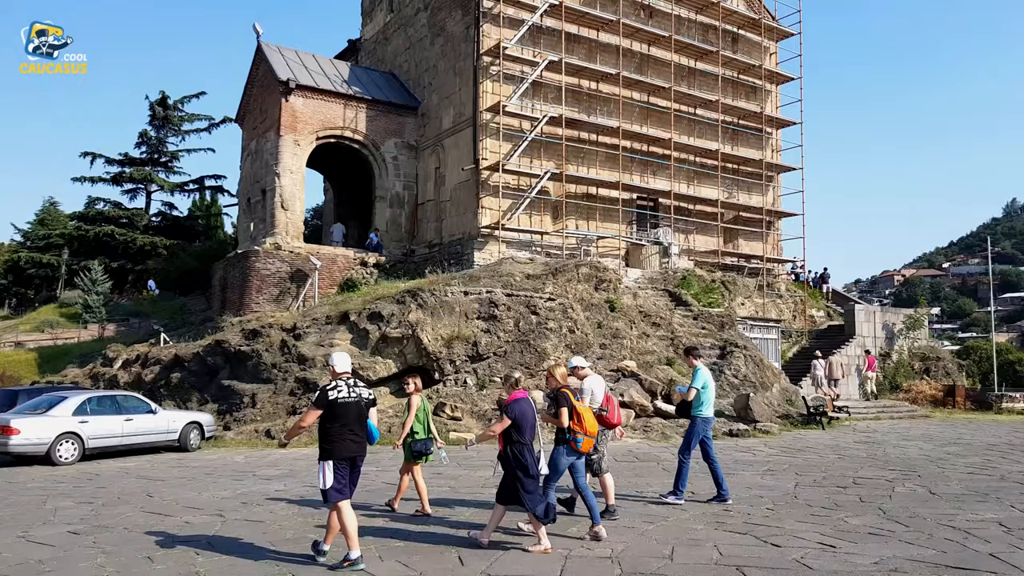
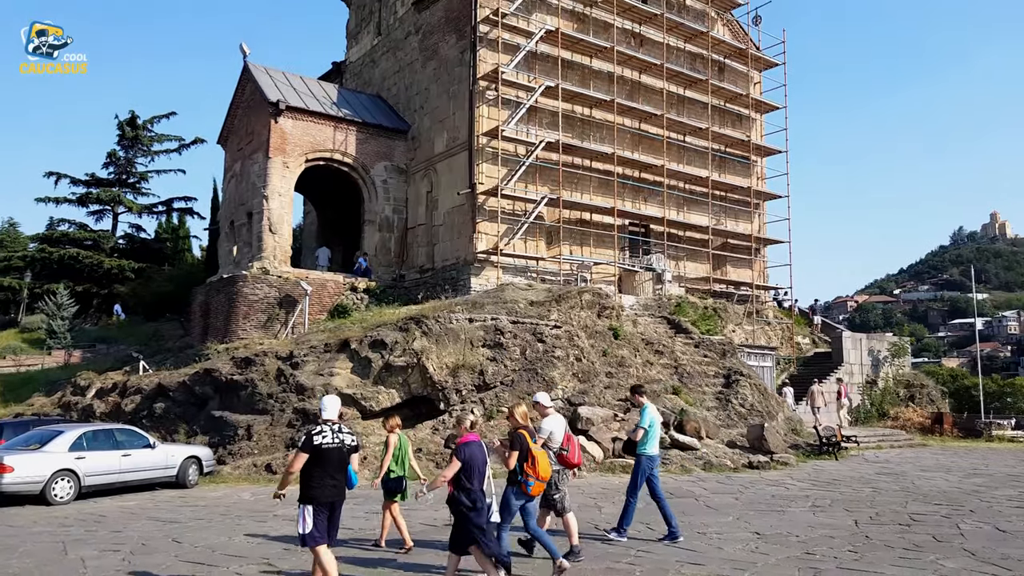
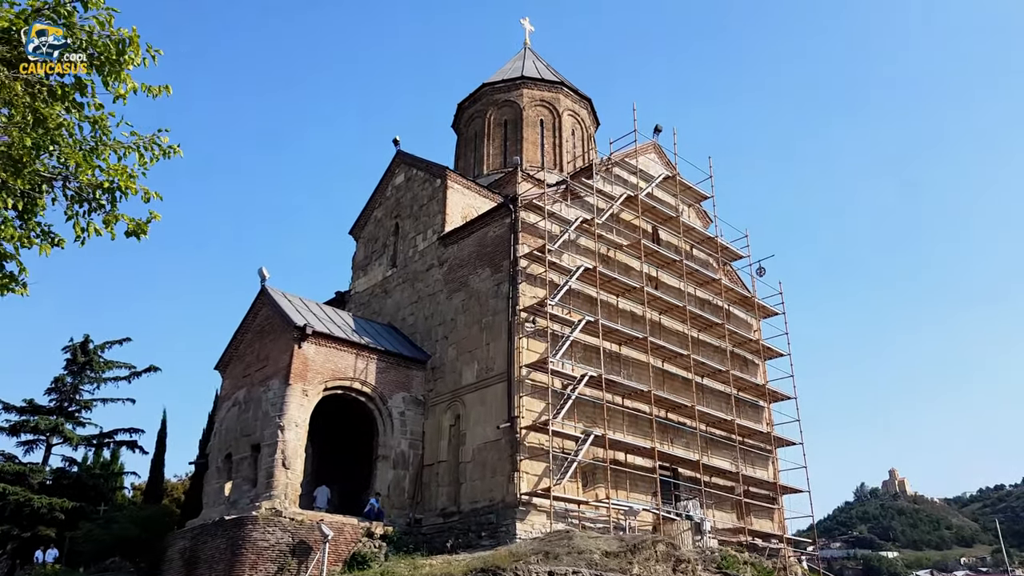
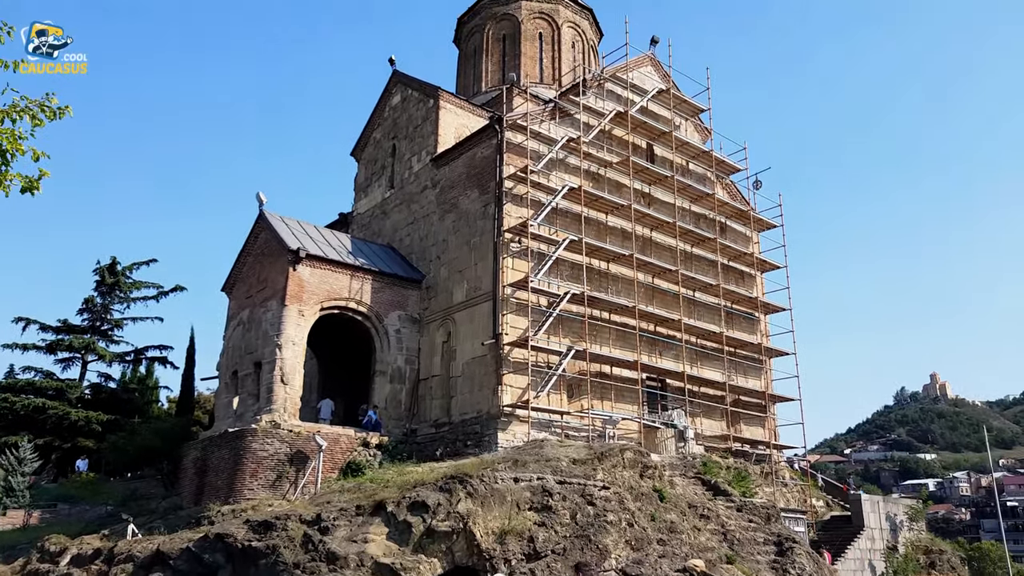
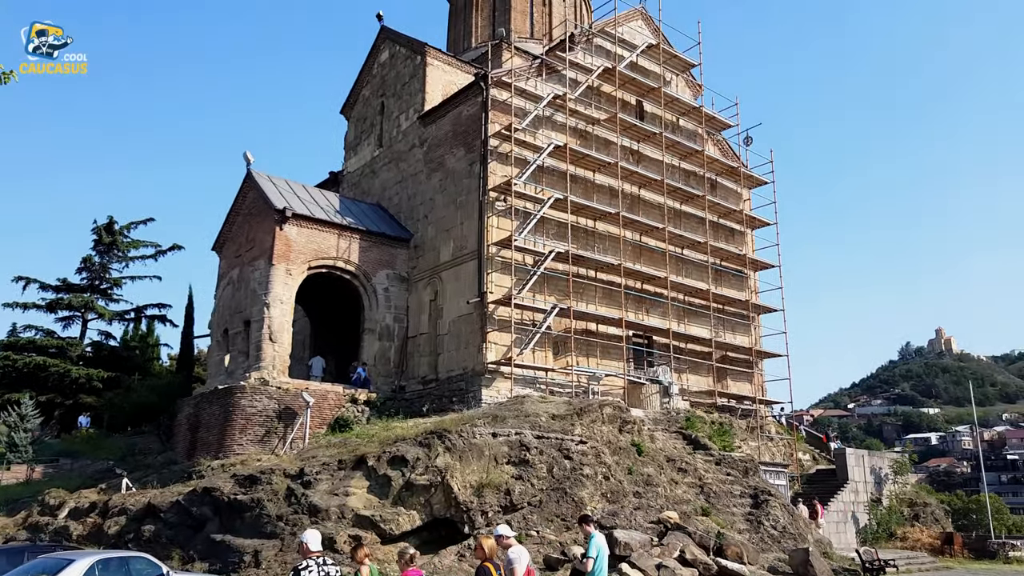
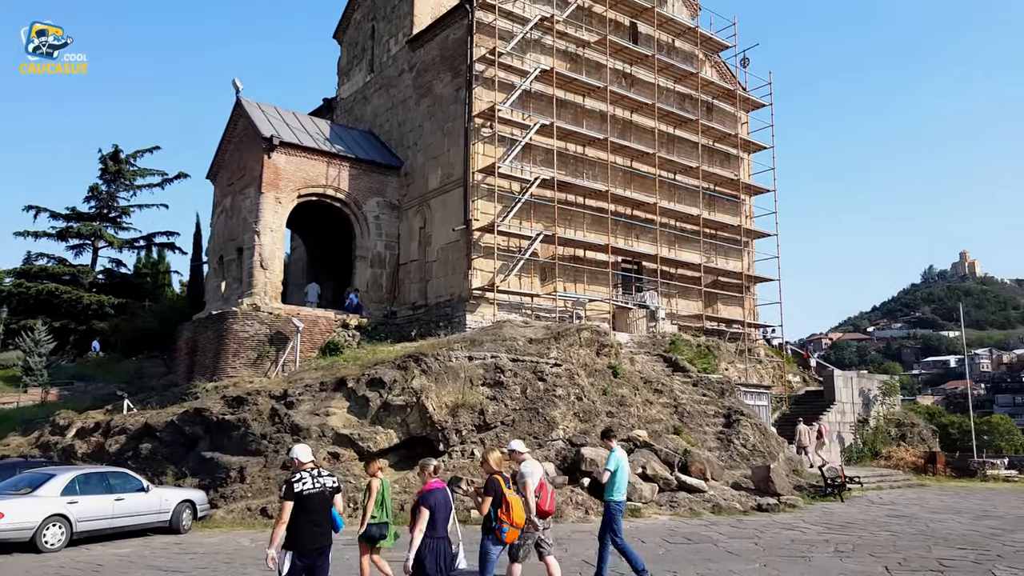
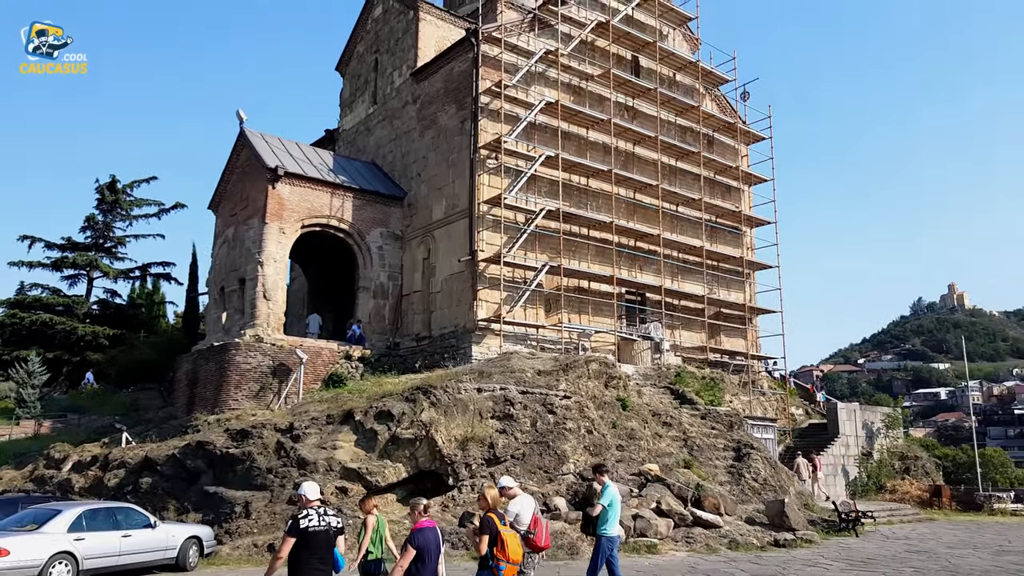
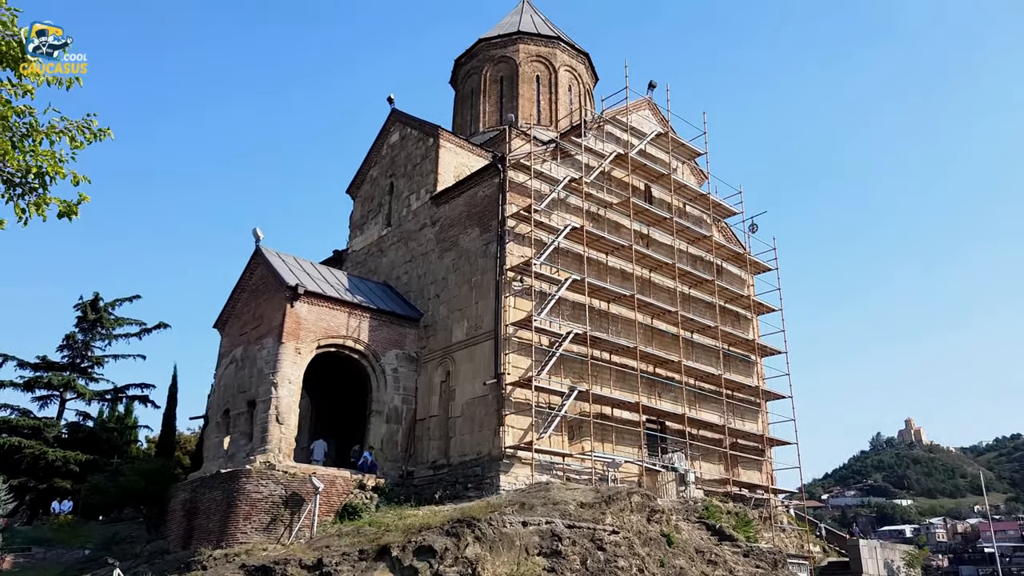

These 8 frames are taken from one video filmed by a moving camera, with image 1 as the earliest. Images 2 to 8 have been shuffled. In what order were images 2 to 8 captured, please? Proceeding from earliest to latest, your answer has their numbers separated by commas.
2, 6, 7, 5, 4, 8, 3
